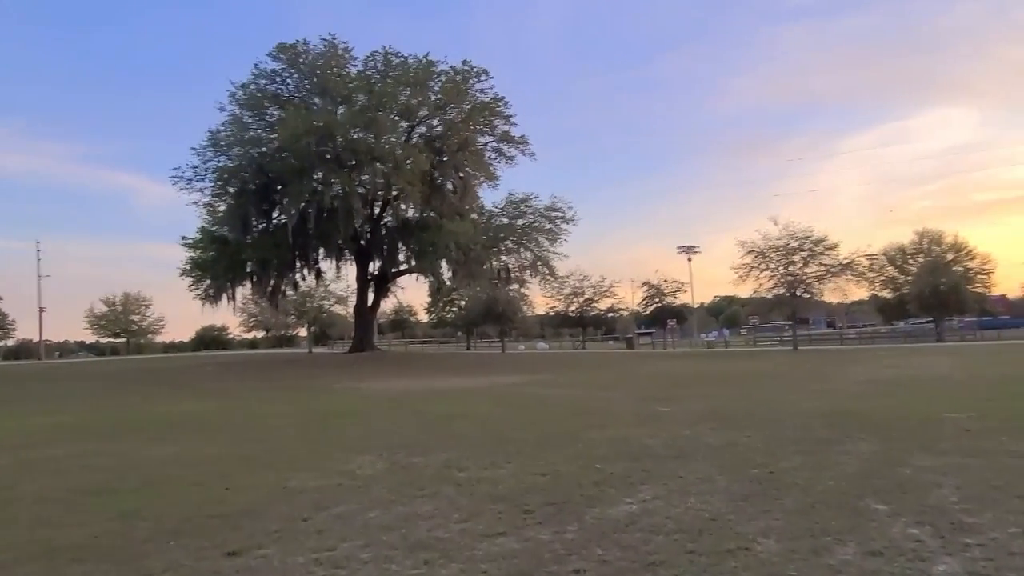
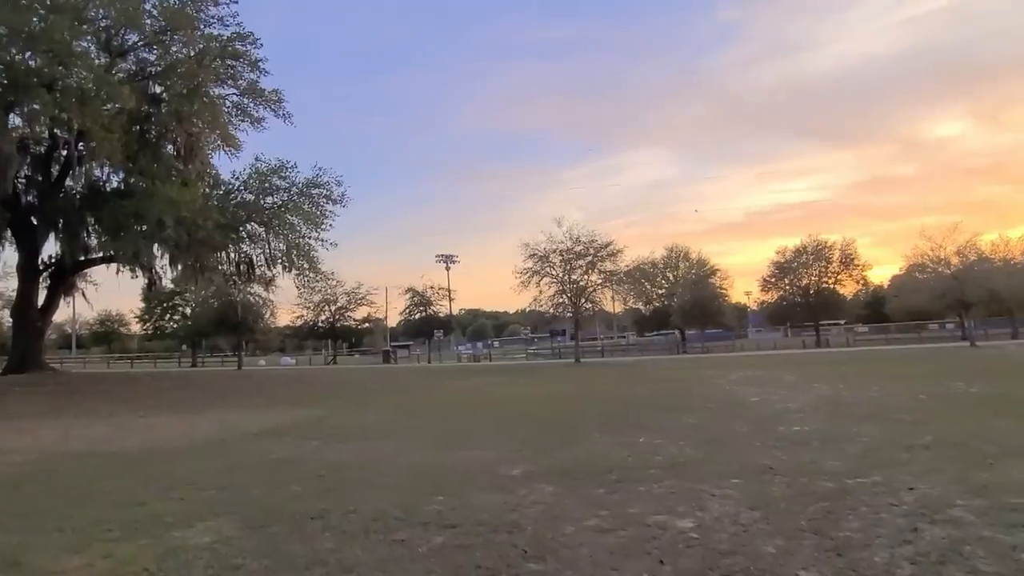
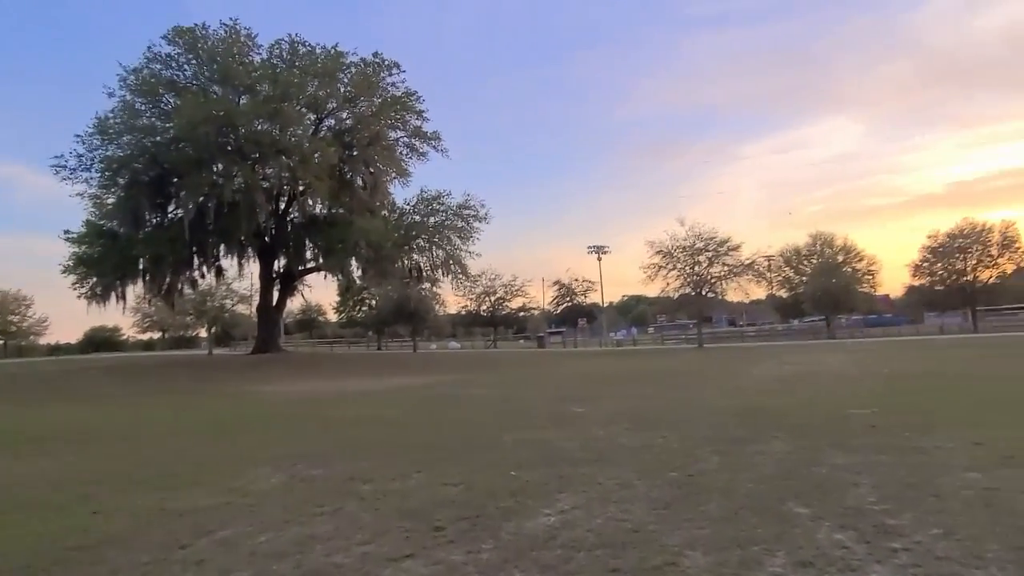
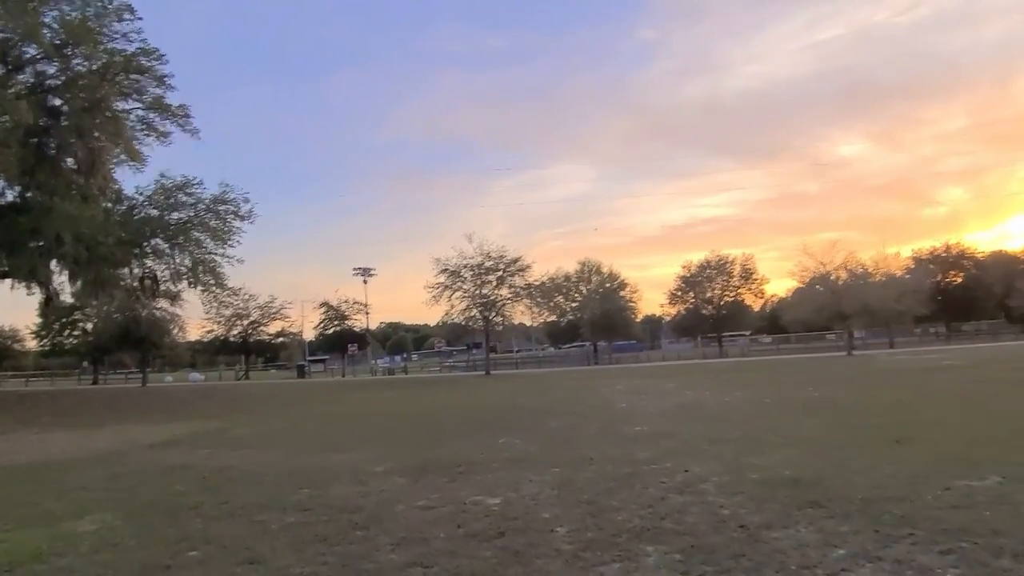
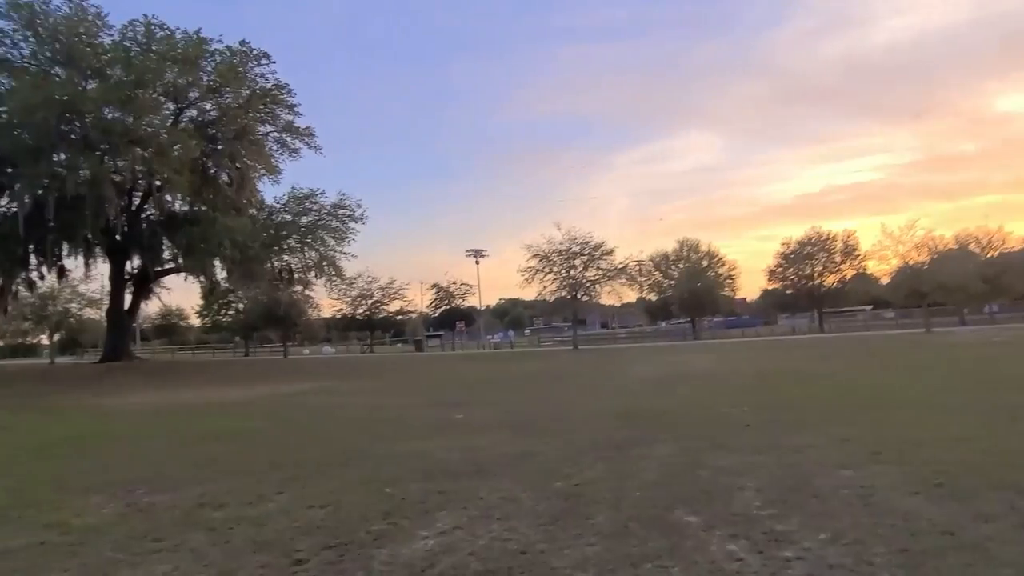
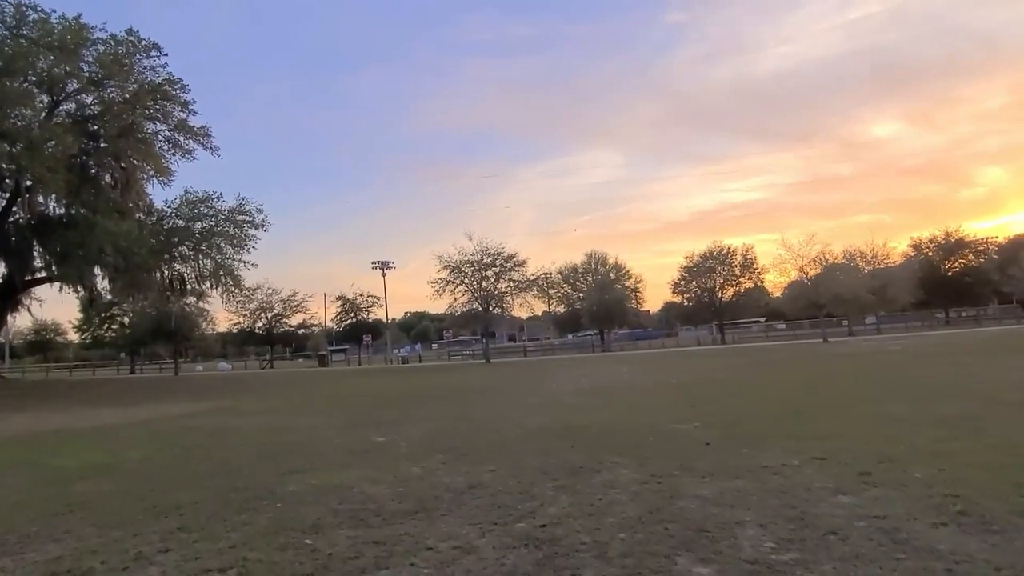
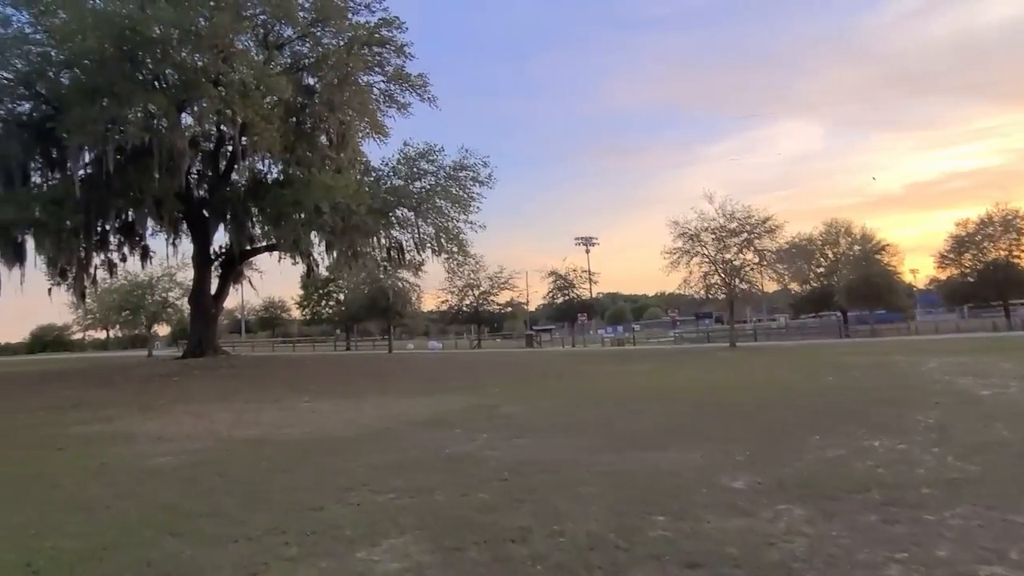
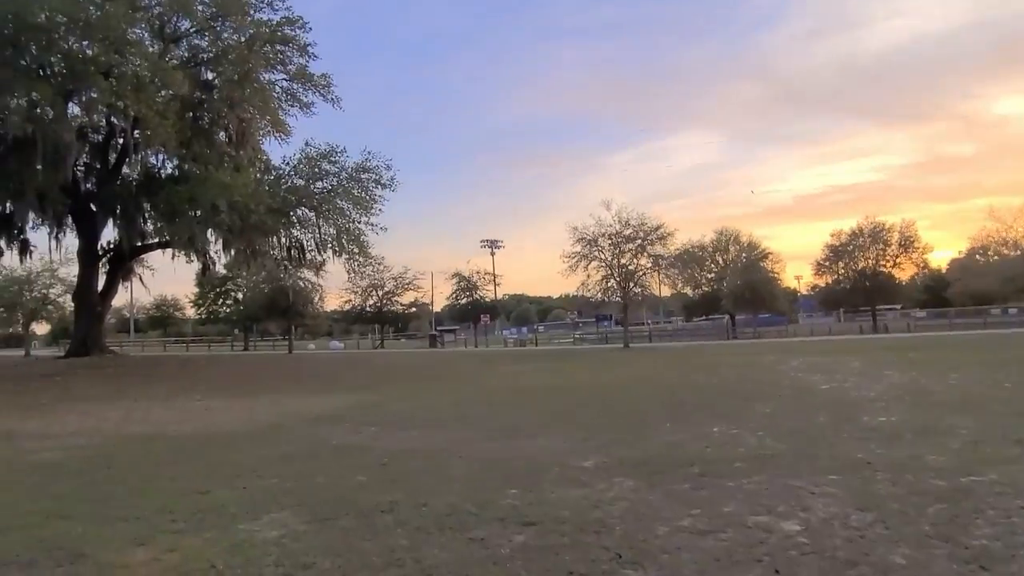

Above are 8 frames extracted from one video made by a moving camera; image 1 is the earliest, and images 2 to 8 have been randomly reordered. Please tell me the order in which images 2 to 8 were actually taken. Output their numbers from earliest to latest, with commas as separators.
3, 5, 6, 4, 2, 8, 7
